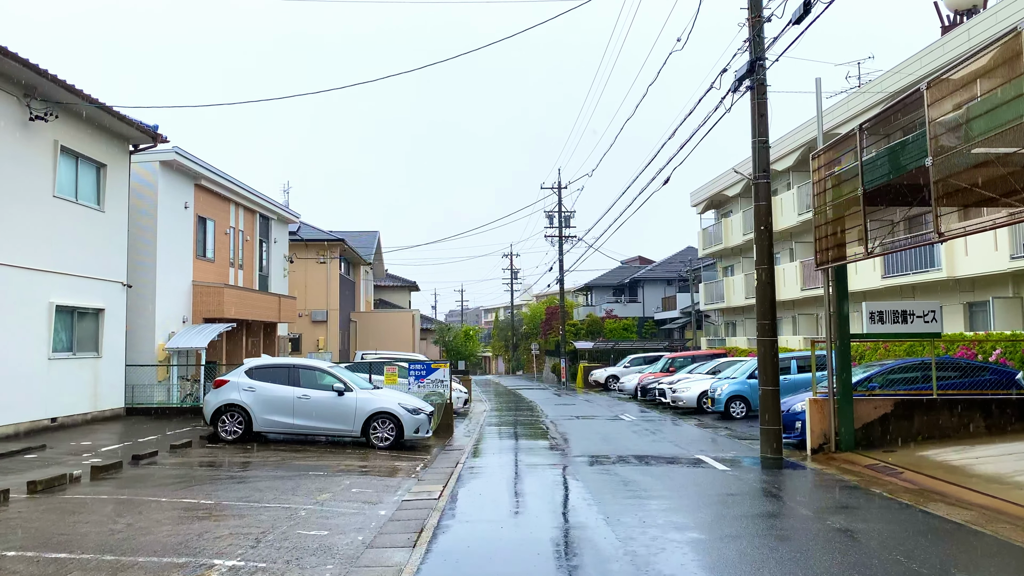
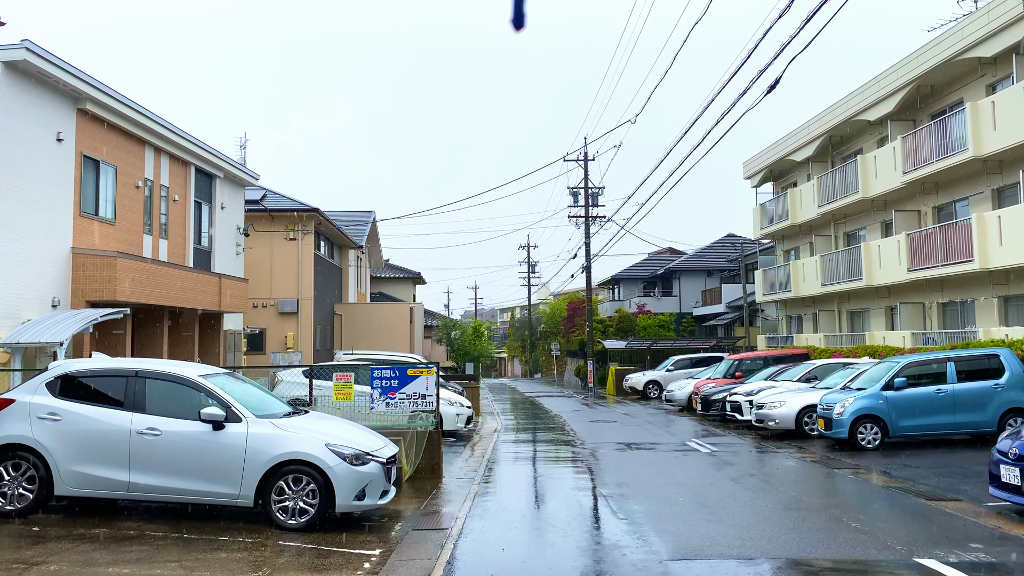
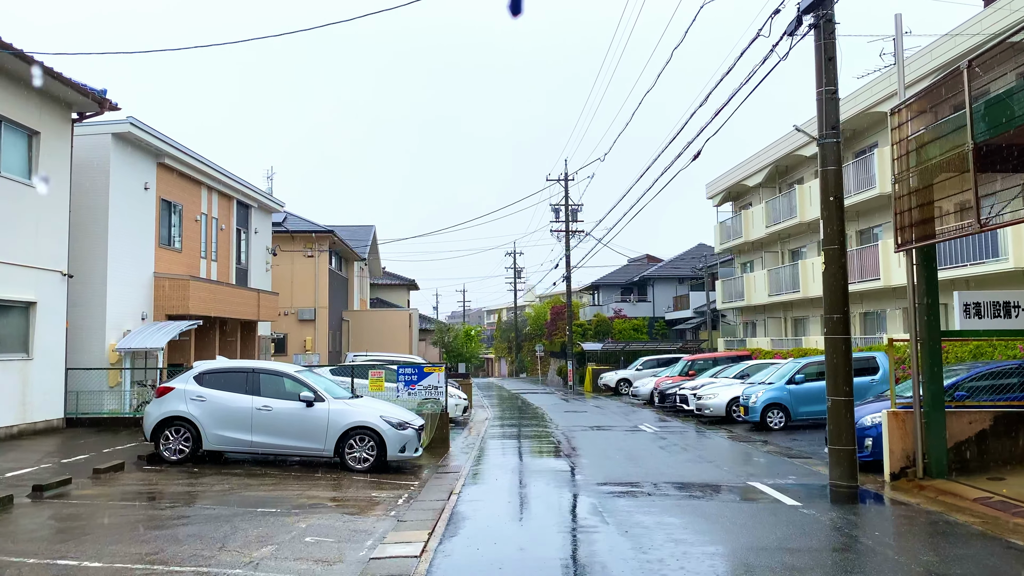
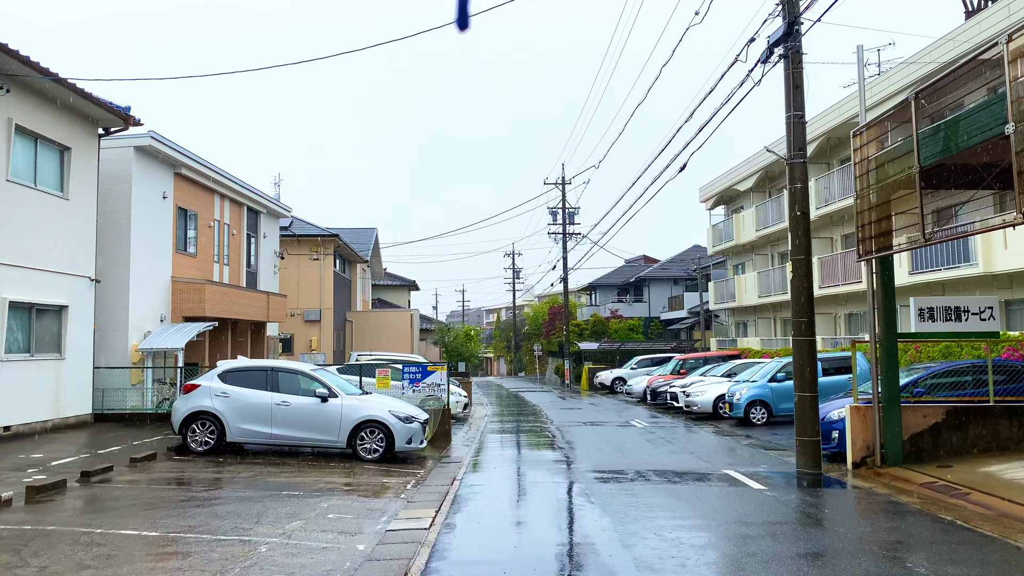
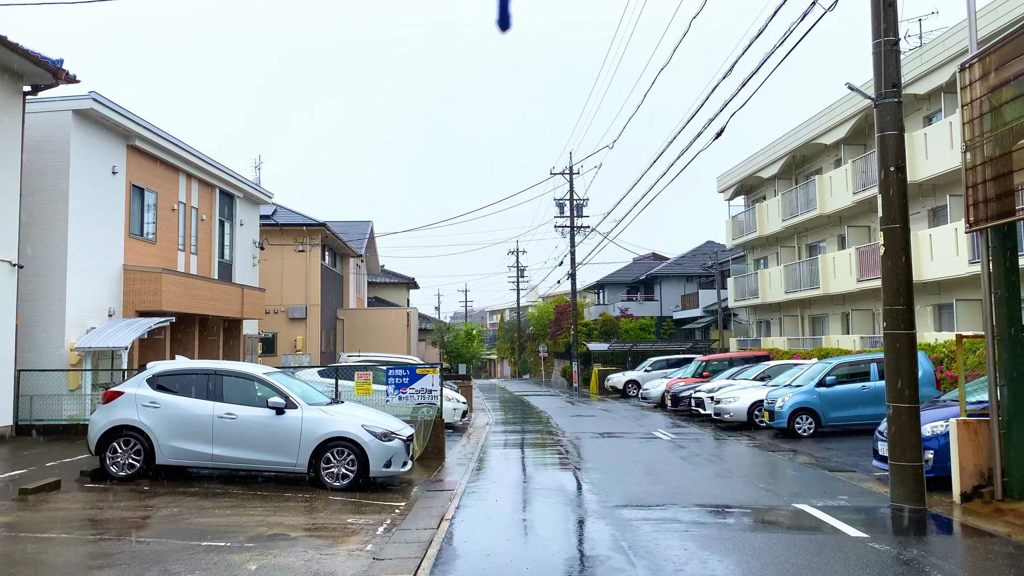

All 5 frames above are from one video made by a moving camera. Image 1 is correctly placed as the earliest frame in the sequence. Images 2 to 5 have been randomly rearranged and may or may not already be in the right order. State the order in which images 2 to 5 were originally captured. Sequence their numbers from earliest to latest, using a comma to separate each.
4, 3, 5, 2
